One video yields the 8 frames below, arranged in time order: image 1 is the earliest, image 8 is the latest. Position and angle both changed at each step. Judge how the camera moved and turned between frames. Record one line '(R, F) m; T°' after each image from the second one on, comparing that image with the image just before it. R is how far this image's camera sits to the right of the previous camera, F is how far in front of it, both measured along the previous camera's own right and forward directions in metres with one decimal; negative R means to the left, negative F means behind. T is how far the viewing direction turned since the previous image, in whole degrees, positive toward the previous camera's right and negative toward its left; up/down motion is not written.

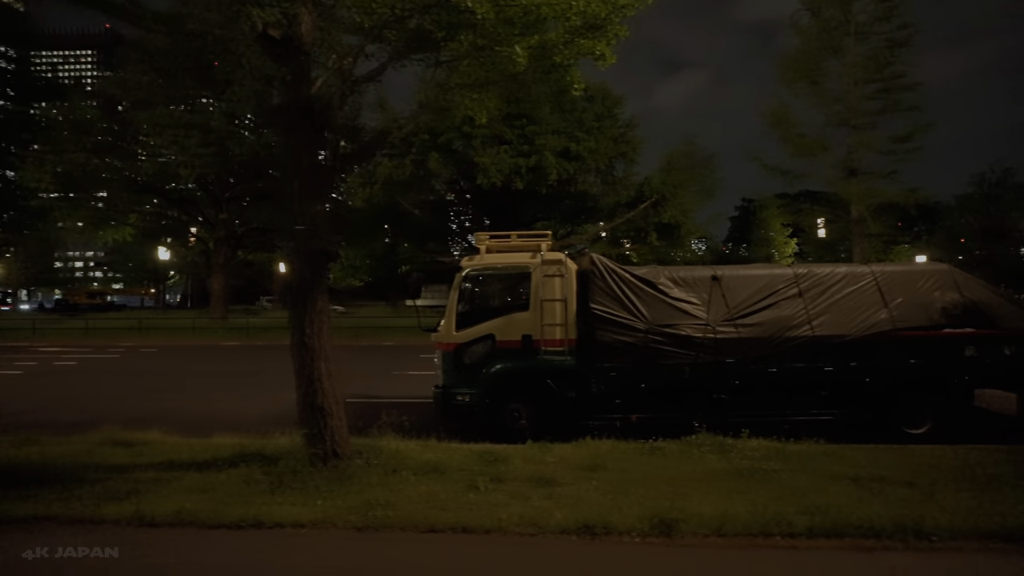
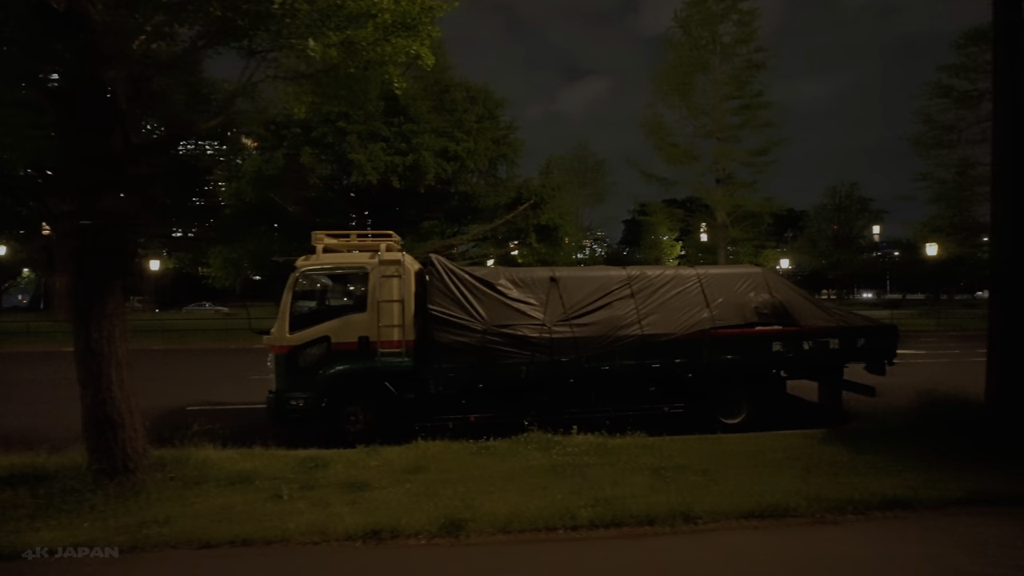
(+1.2, -0.1) m; +9°
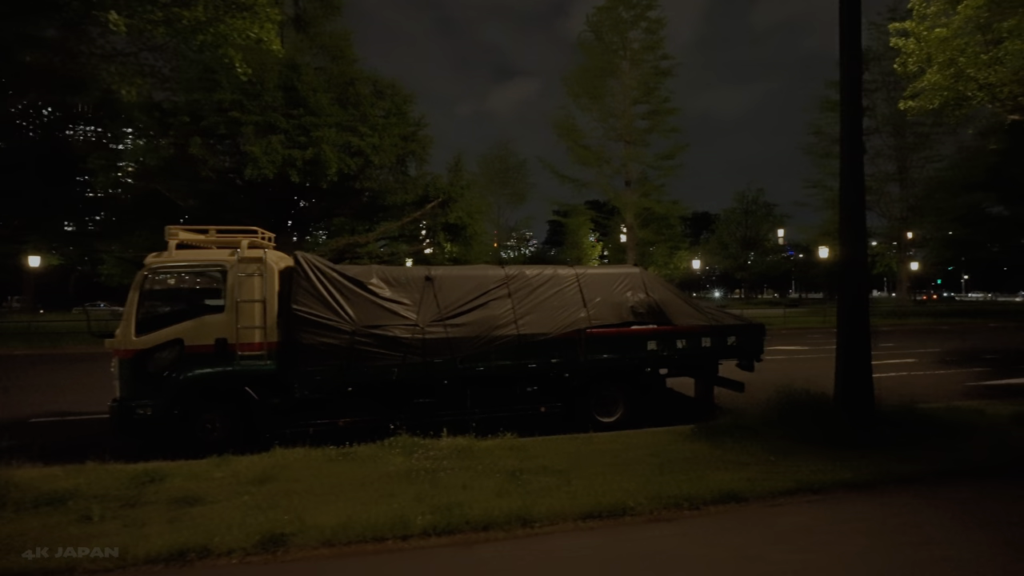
(+1.0, +0.1) m; +7°
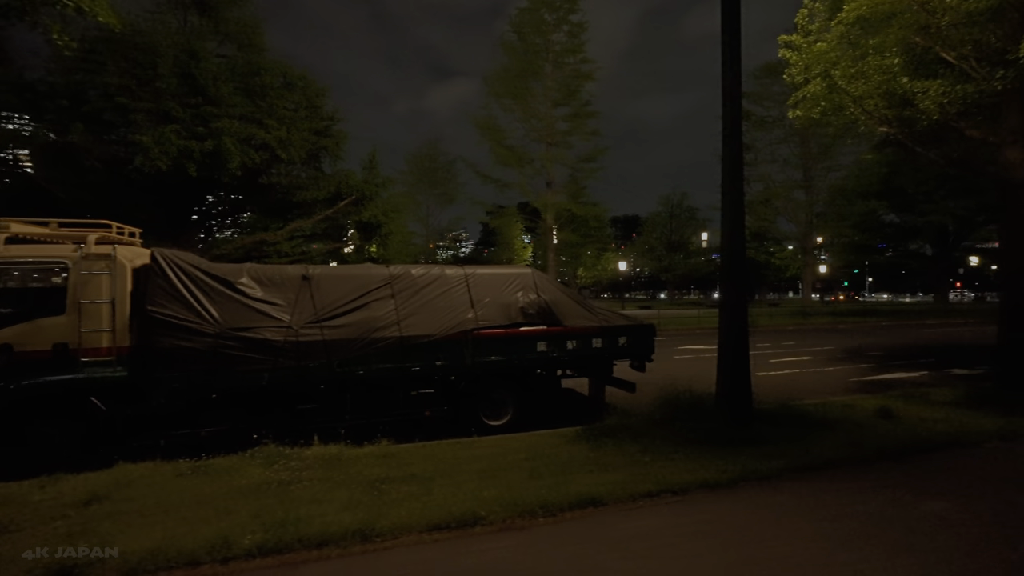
(+1.0, +0.2) m; +6°
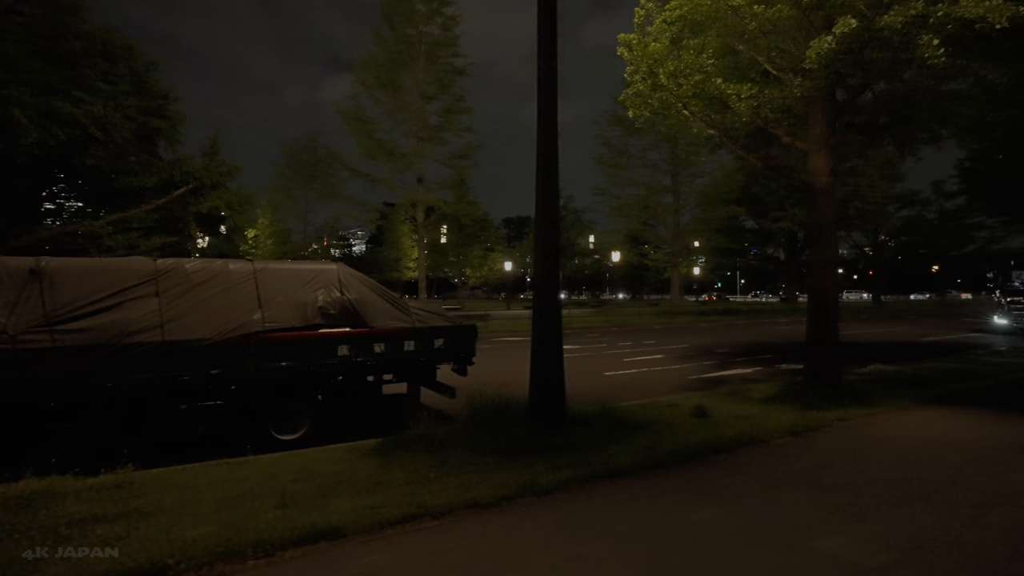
(+1.8, +0.8) m; +10°
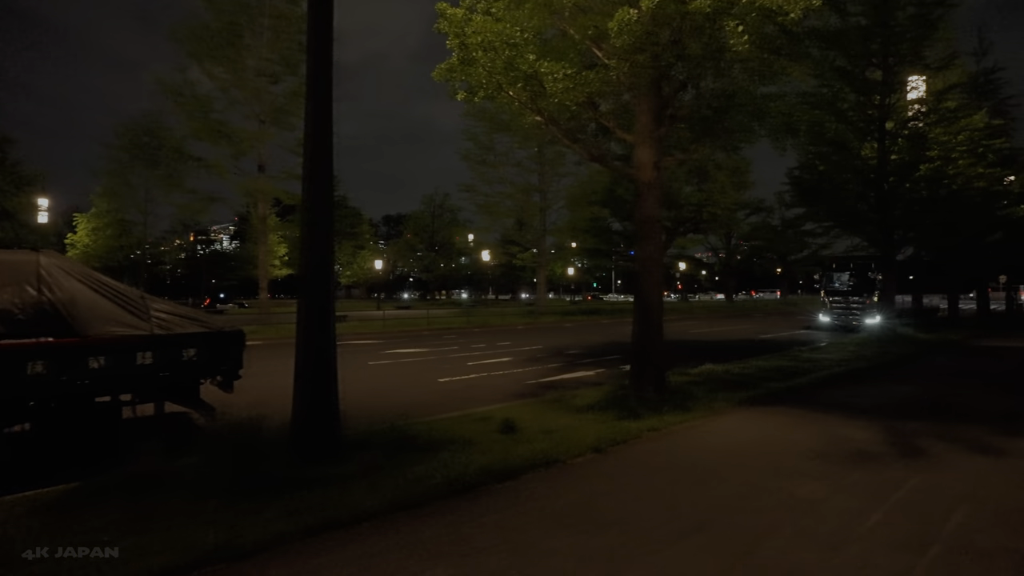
(+1.8, +1.4) m; +11°
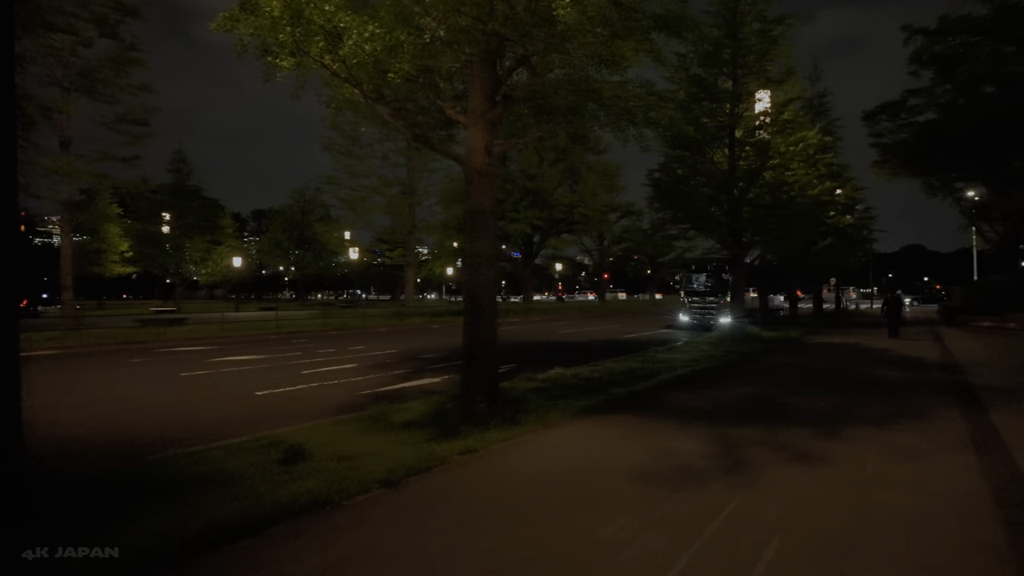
(+1.4, +1.5) m; +11°
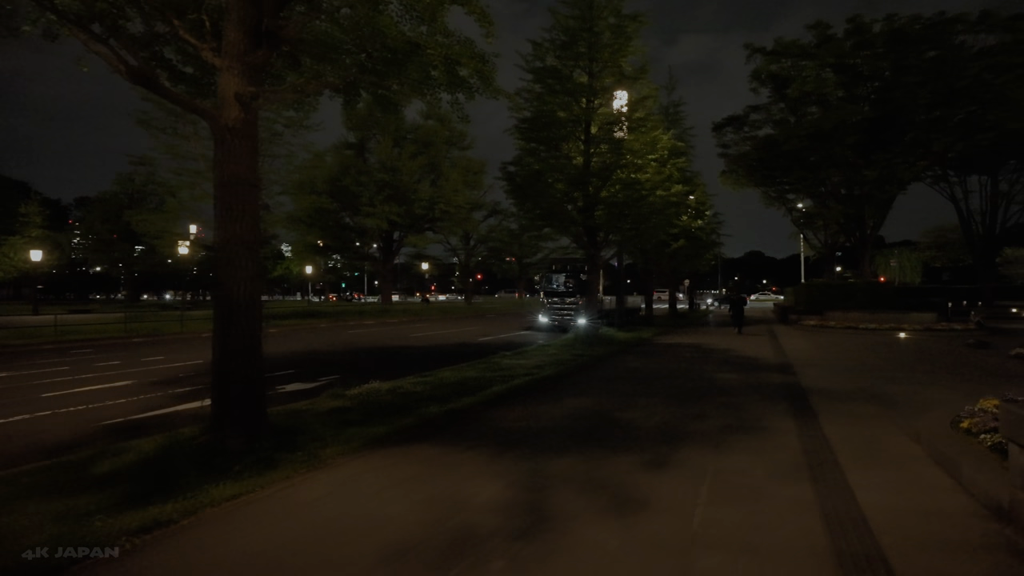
(+1.6, +2.2) m; +12°
